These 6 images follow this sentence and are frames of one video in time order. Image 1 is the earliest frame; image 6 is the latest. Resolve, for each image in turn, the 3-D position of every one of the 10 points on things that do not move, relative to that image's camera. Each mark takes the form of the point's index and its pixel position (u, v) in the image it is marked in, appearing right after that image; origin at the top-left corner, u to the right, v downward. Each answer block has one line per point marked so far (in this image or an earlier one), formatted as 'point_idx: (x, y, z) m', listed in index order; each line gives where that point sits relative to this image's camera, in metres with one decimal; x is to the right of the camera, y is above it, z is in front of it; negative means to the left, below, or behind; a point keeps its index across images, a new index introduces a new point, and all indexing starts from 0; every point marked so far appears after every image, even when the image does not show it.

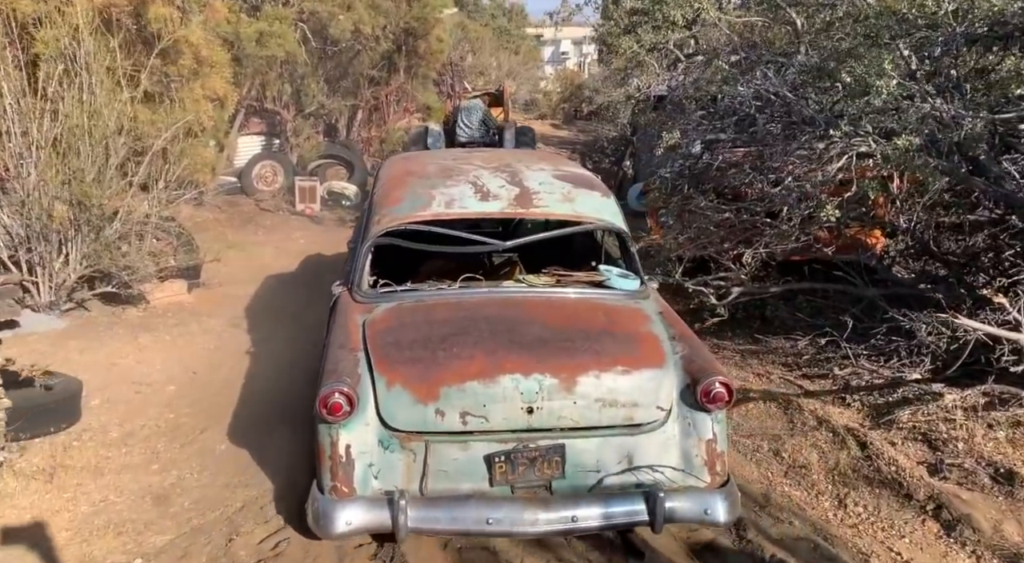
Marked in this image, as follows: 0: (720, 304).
0: (+1.4, -0.1, +5.1) m
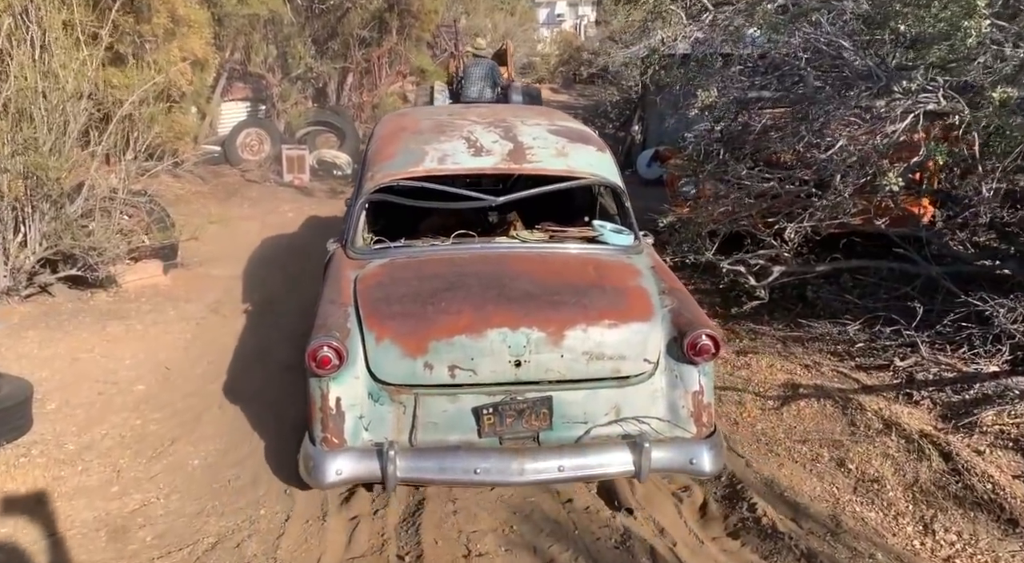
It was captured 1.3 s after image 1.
0: (+1.5, 0.0, +4.5) m
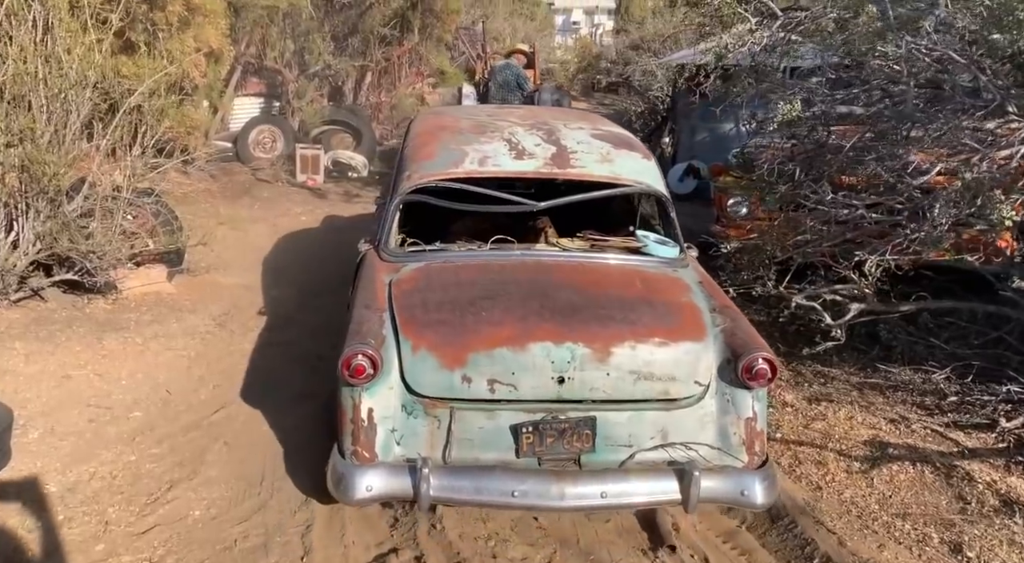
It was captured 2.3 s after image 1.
0: (+1.7, -0.2, +4.0) m
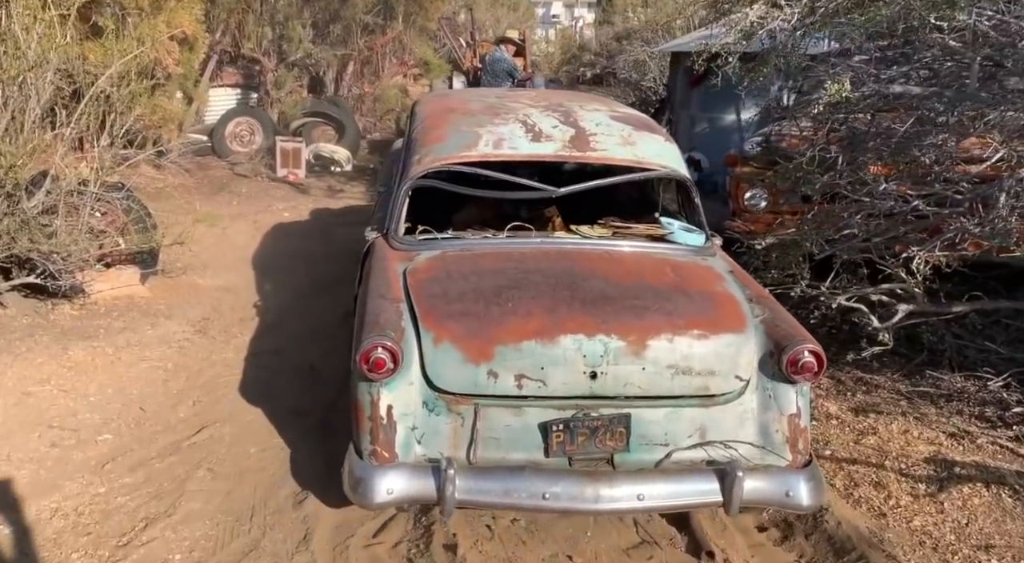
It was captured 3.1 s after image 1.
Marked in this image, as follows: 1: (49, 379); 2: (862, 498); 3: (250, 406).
0: (+1.8, -0.2, +3.7) m
1: (-2.4, -0.5, +3.9) m
2: (+1.4, -0.9, +3.0) m
3: (-1.3, -0.6, +3.8) m
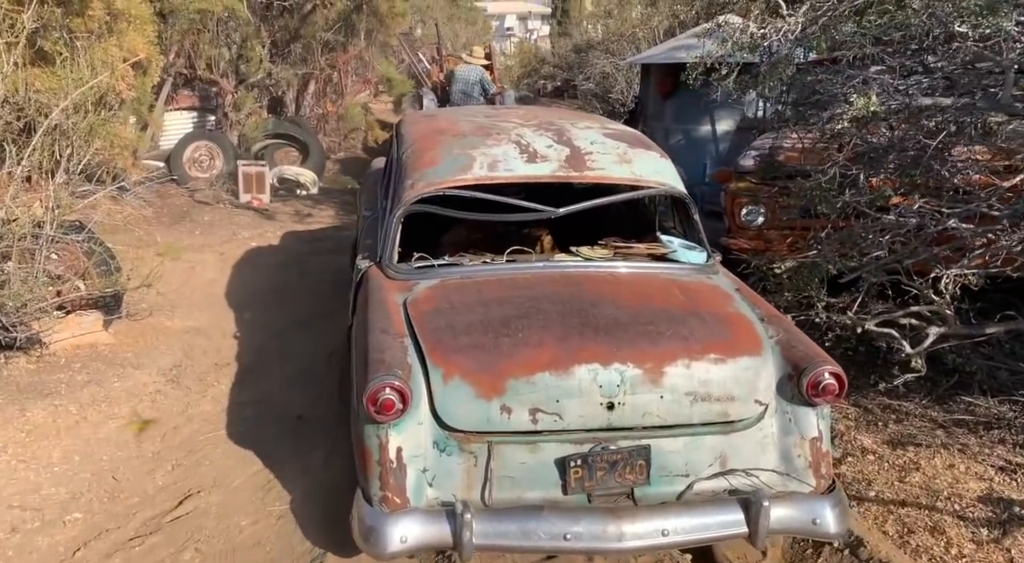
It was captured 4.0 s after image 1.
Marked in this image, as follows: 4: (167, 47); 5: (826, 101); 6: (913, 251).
0: (+1.9, -0.3, +3.5) m
1: (-2.4, -0.8, +3.5) m
2: (+1.5, -1.0, +2.8) m
3: (-1.3, -0.9, +3.5) m
4: (-4.4, +3.0, +9.5) m
5: (+1.7, +1.0, +4.0) m
6: (+1.9, +0.2, +3.6) m
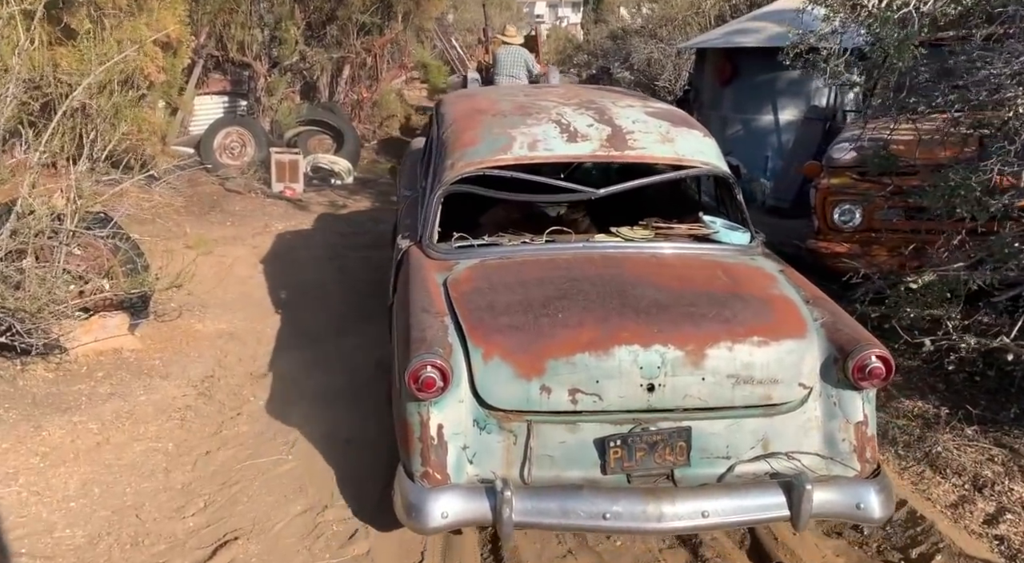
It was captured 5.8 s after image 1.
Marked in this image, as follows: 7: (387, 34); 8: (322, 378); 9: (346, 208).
0: (+2.2, -0.4, +2.9) m
1: (-2.0, -0.8, +3.1) m
2: (+1.8, -1.1, +2.2) m
3: (-0.9, -0.9, +3.0) m
4: (-3.8, +3.1, +9.0) m
5: (+2.0, +0.9, +3.4) m
6: (+2.3, +0.1, +3.0) m
7: (-1.9, +3.8, +11.4) m
8: (-1.0, -0.6, +4.1) m
9: (-1.8, +0.8, +8.1) m
